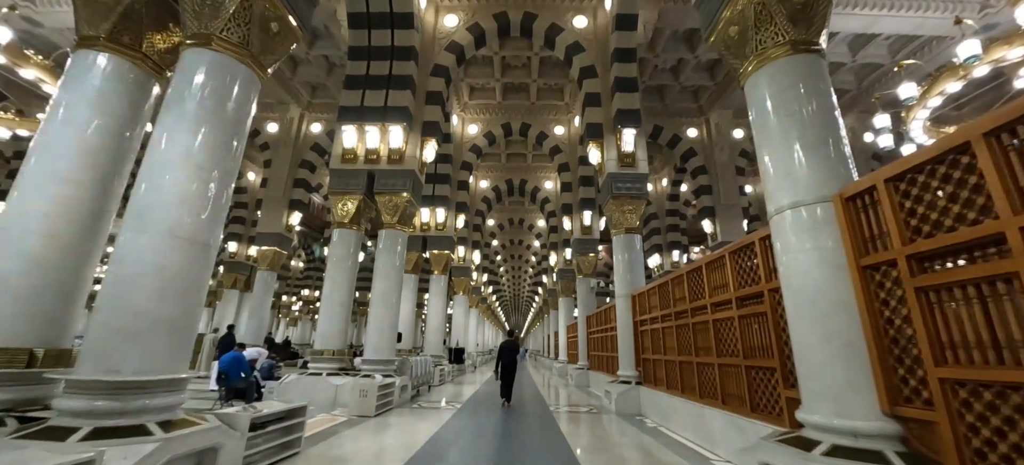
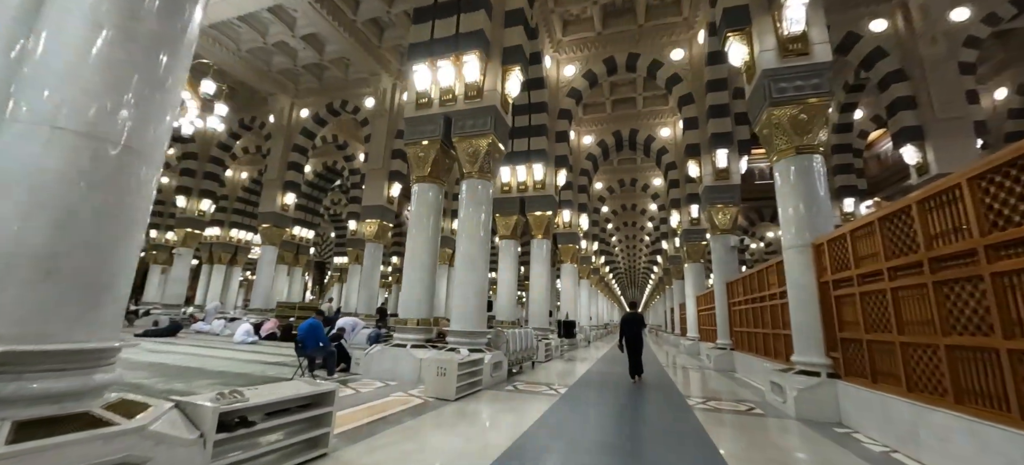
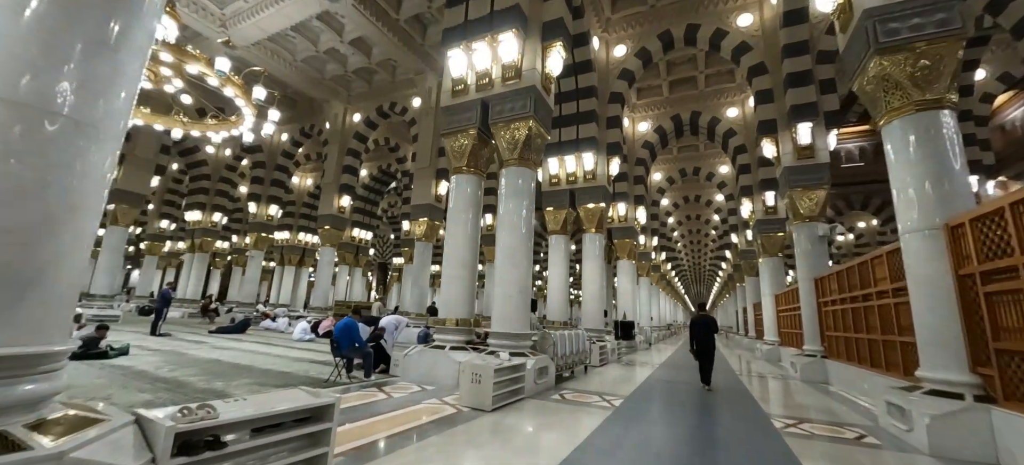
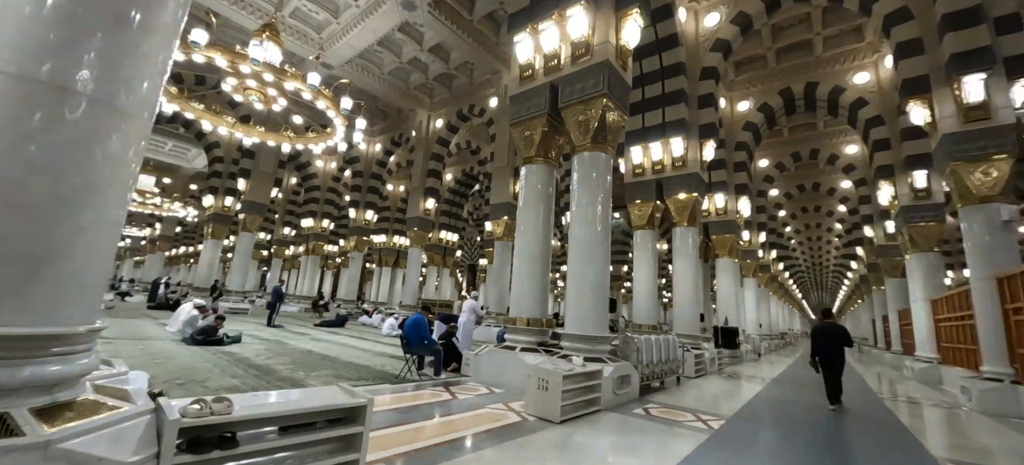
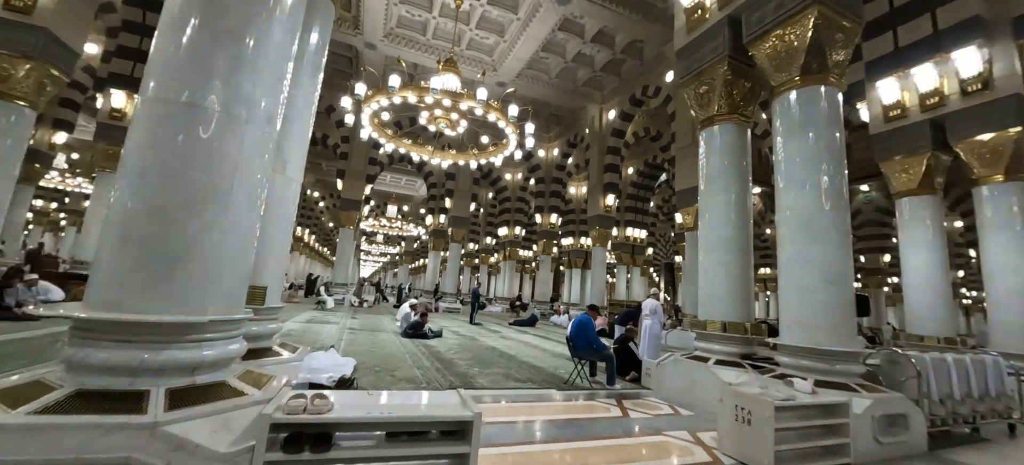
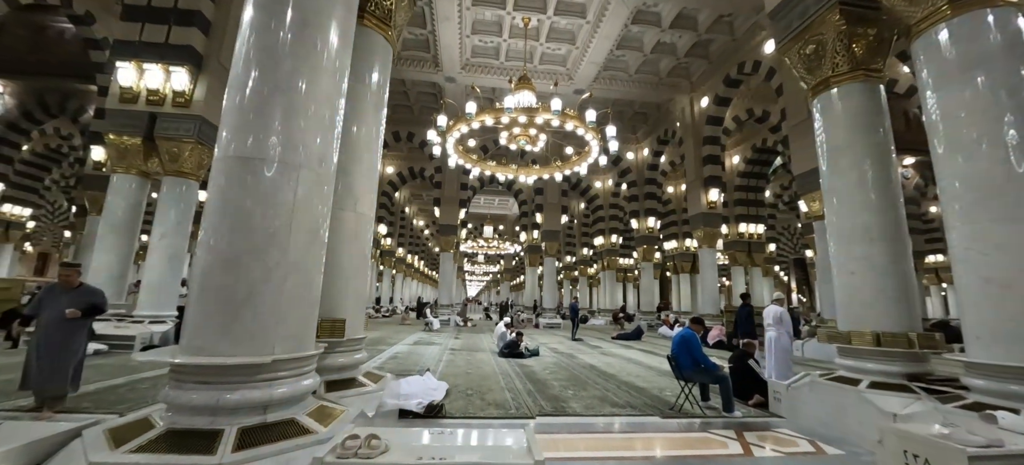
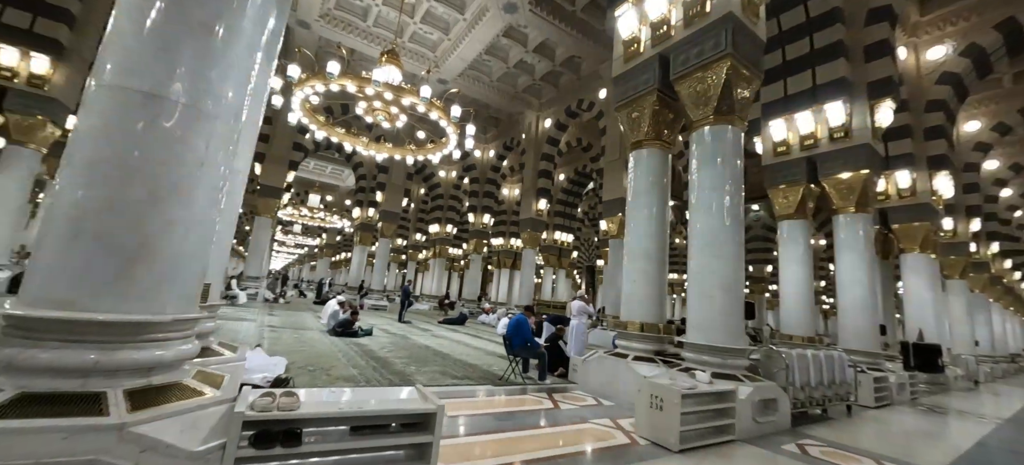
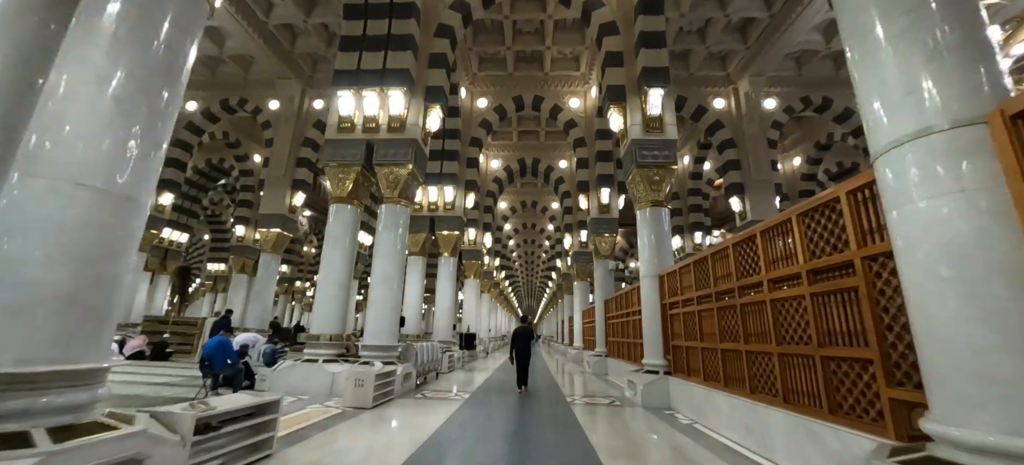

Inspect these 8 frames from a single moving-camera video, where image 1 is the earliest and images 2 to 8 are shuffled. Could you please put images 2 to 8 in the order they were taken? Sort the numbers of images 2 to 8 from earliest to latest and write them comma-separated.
8, 2, 3, 4, 7, 5, 6
